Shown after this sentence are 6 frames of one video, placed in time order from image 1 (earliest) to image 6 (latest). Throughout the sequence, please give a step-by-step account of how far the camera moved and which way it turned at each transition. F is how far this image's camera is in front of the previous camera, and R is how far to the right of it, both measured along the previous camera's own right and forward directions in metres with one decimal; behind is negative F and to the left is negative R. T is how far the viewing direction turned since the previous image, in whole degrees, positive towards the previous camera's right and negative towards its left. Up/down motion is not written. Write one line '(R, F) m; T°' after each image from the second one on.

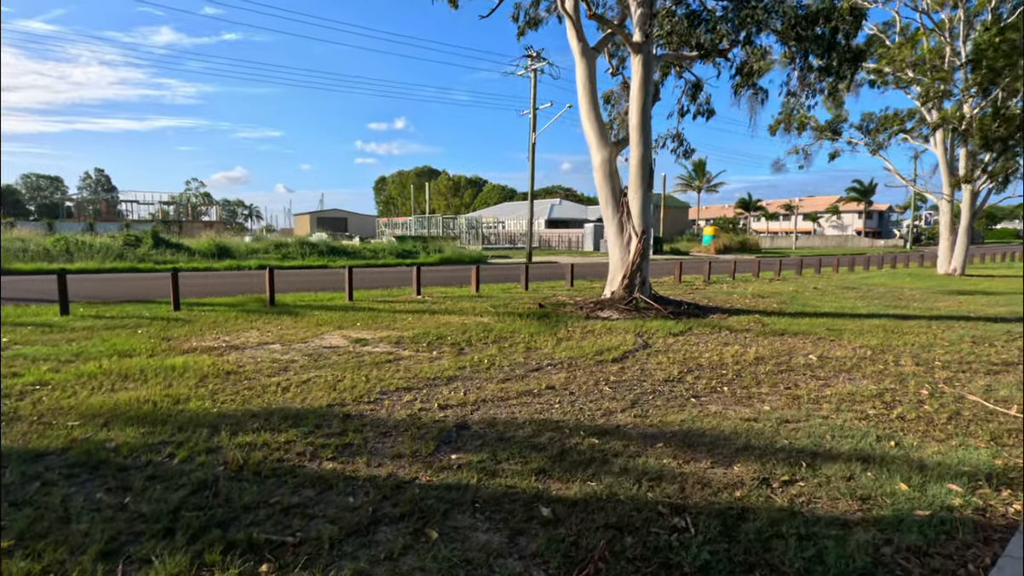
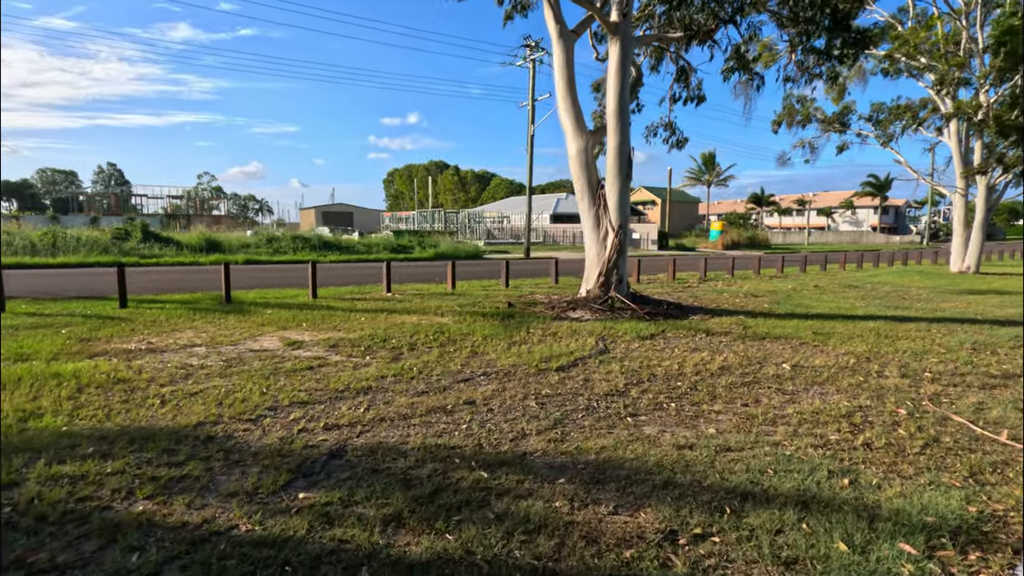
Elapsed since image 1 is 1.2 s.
(+0.8, +0.6) m; -1°
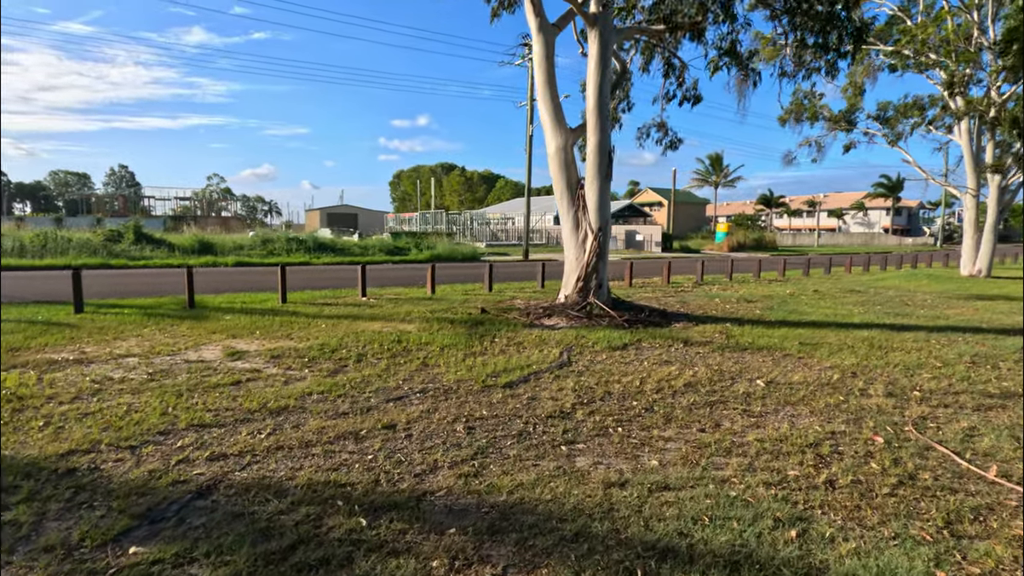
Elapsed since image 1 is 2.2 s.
(+0.7, +0.5) m; -1°
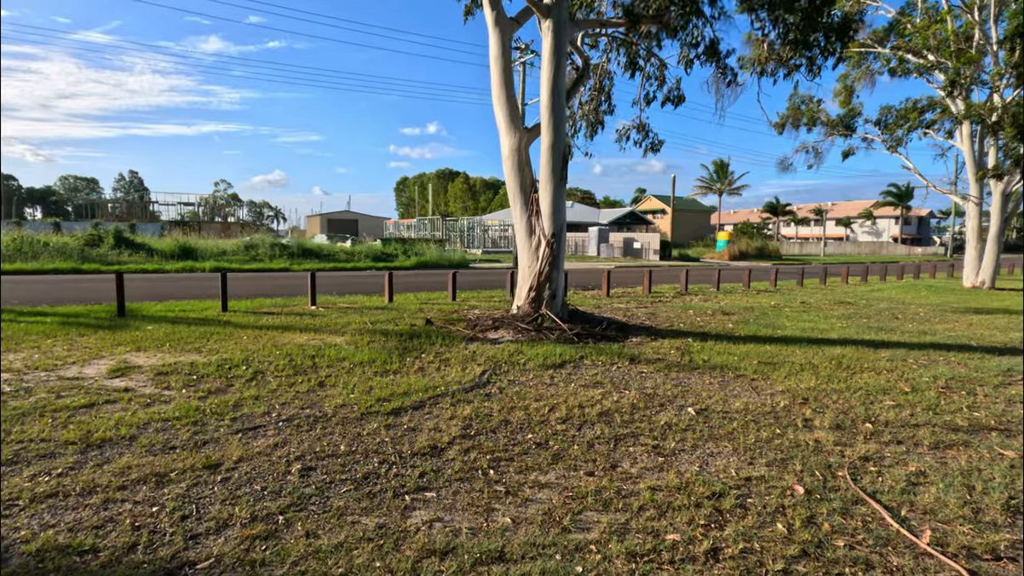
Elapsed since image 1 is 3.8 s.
(+1.0, +0.7) m; -1°
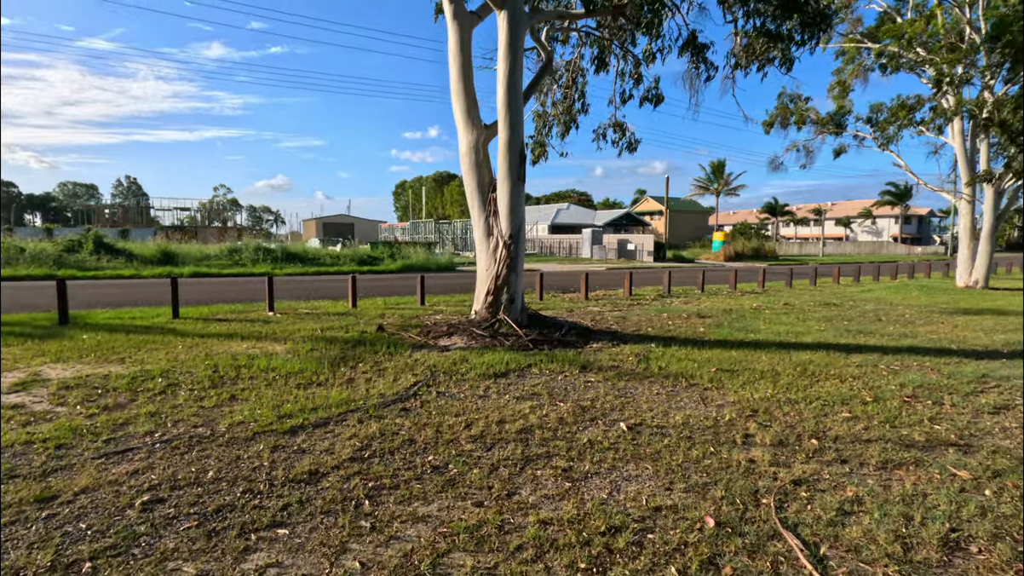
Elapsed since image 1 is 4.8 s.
(+0.7, +0.4) m; 0°
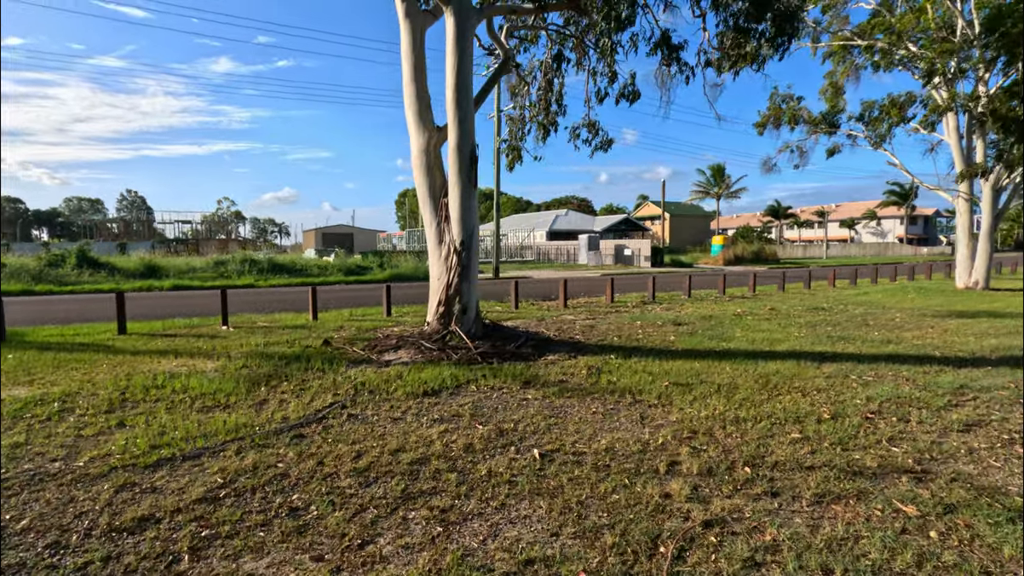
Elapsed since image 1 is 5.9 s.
(+0.8, +0.5) m; -1°
